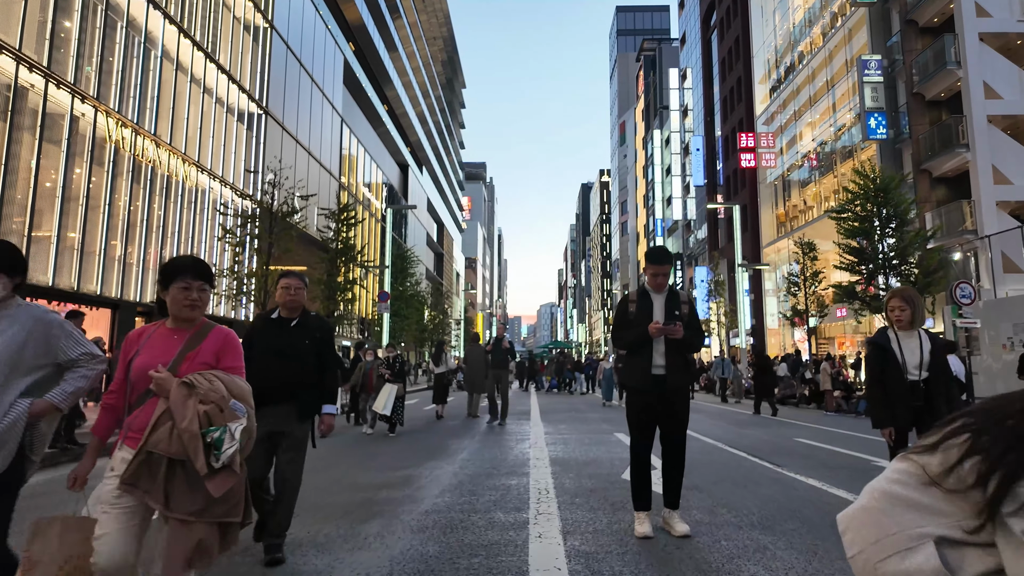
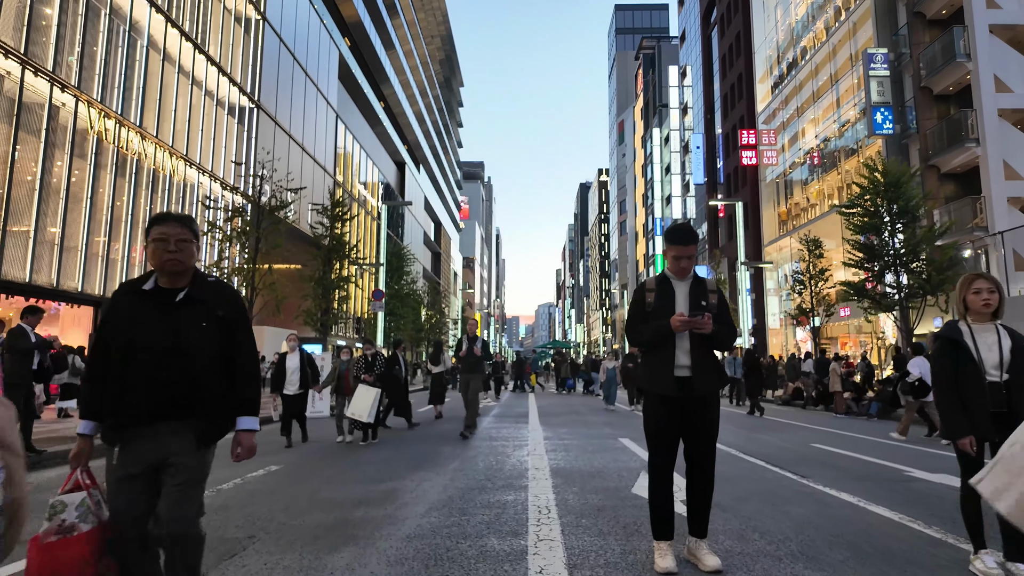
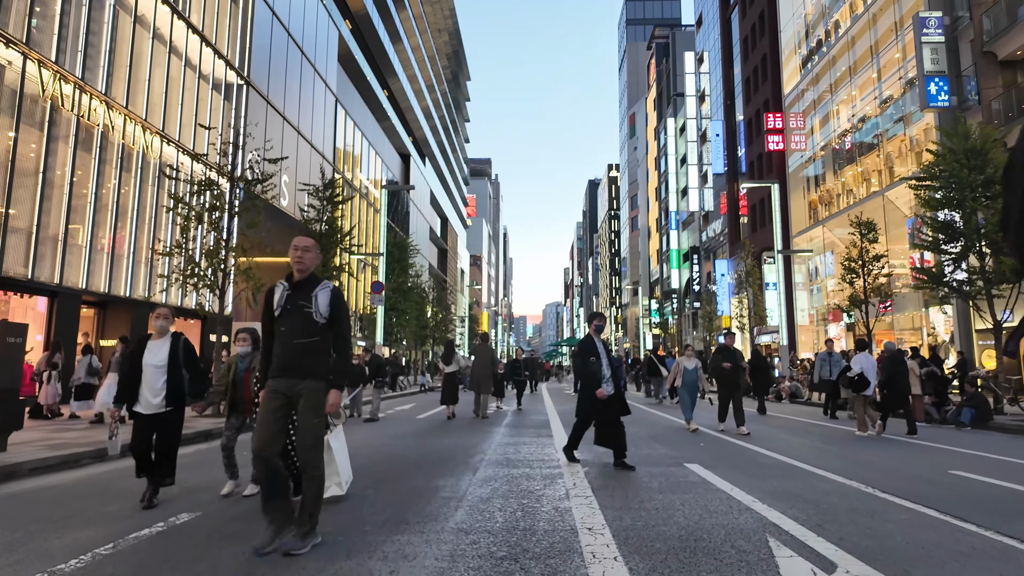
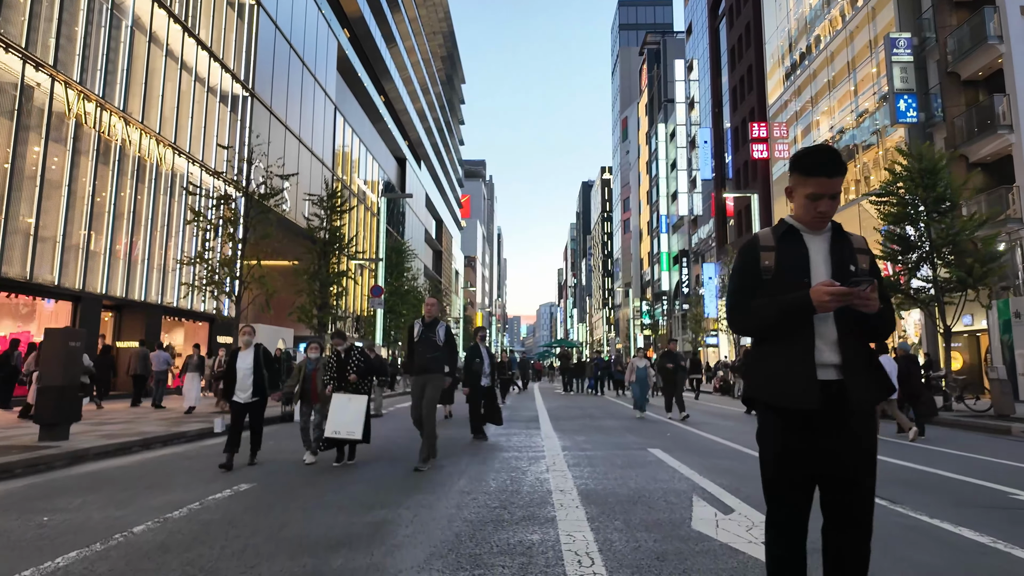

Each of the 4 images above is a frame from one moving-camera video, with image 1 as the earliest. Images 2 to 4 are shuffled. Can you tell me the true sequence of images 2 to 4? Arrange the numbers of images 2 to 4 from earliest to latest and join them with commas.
2, 4, 3
